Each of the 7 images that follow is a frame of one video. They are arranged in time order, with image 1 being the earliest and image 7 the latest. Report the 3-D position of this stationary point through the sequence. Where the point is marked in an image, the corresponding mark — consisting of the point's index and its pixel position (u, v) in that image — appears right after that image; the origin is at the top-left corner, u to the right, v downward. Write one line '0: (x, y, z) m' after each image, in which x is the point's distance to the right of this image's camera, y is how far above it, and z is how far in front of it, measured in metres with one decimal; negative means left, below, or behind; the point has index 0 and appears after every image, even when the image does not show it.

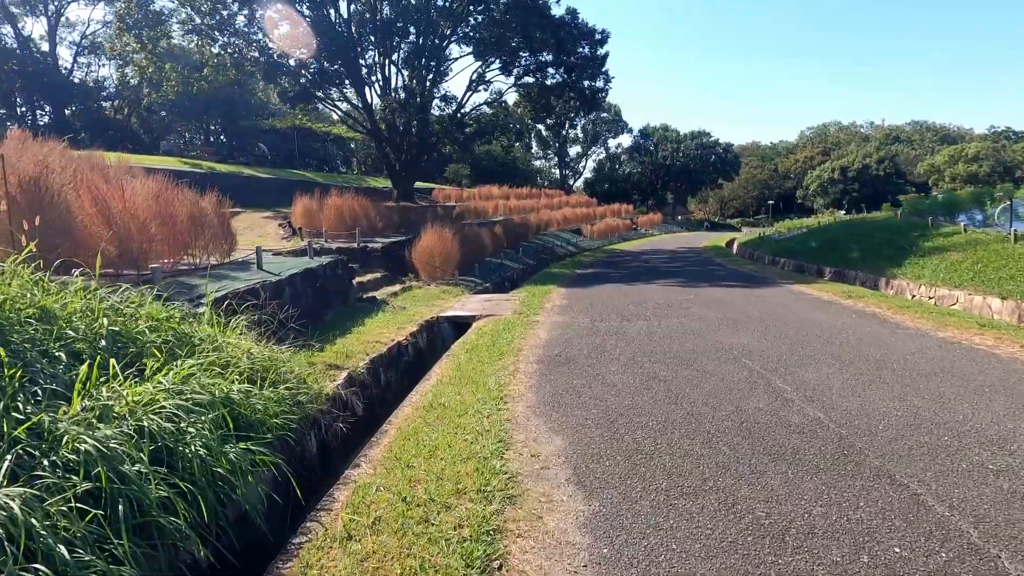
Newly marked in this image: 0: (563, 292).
0: (+1.2, -0.1, +13.1) m
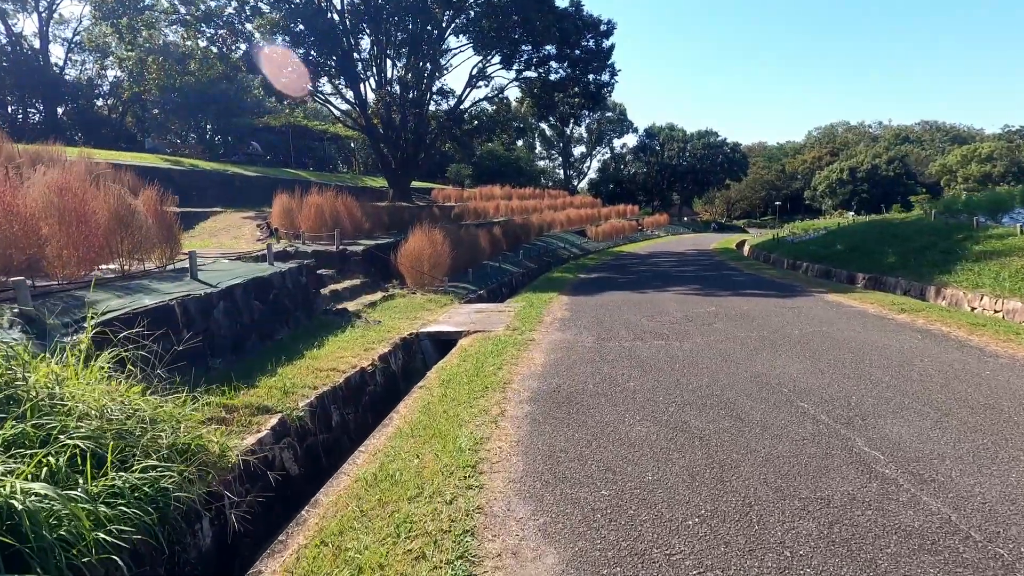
0: (+1.1, -0.3, +11.6) m
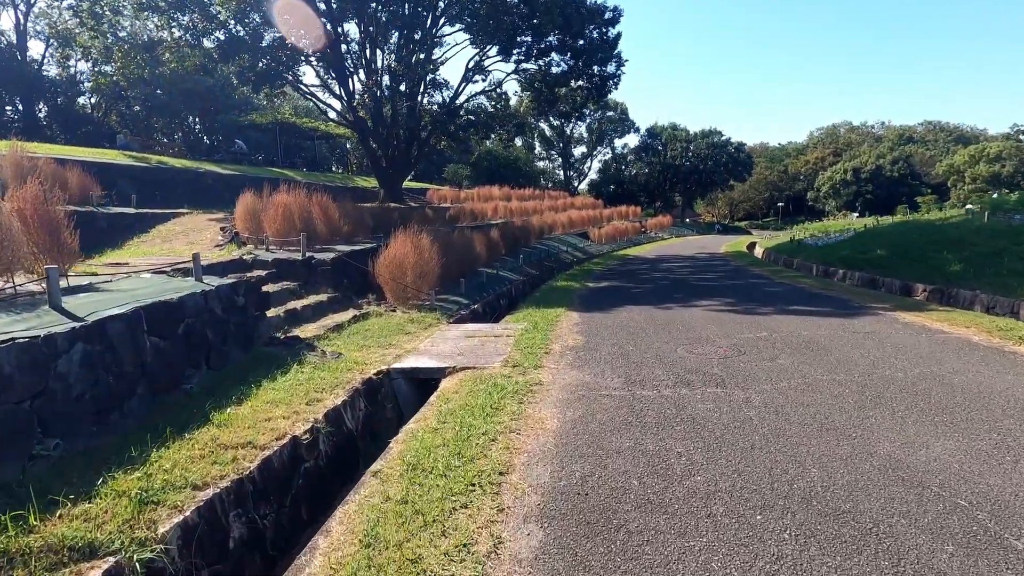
0: (+1.1, -0.6, +9.7) m
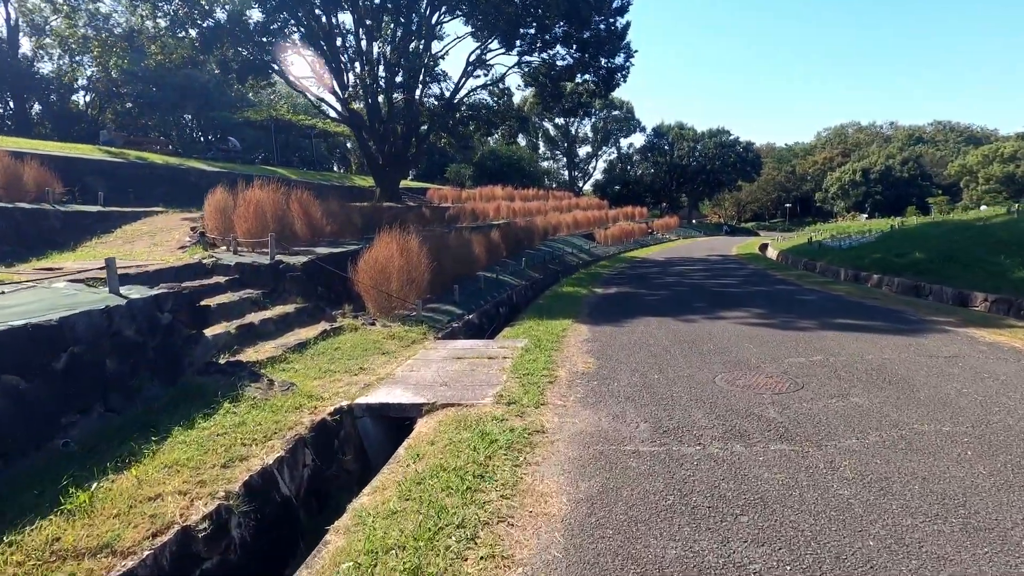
0: (+1.1, -0.7, +8.2) m
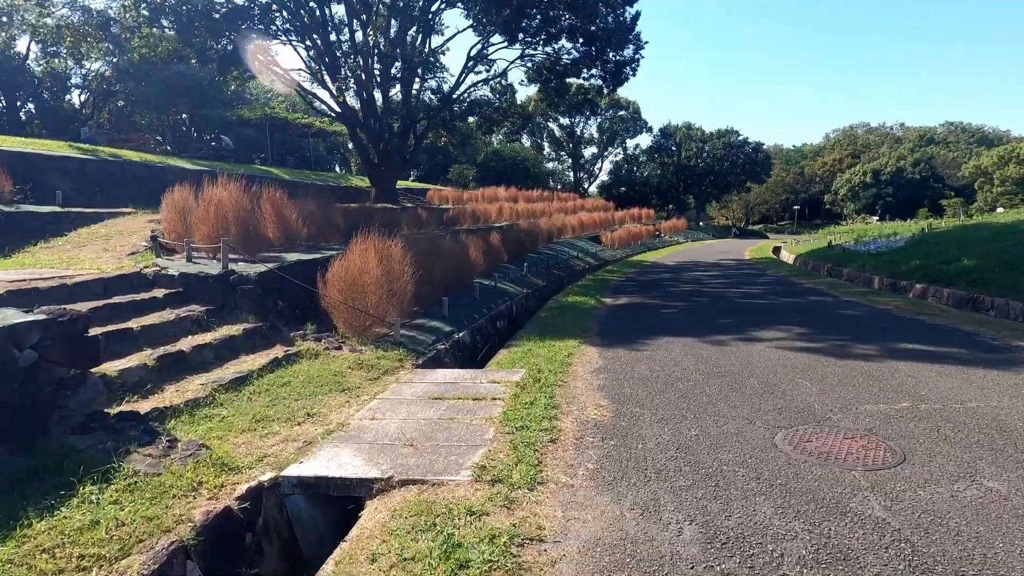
0: (+1.0, -1.0, +6.8) m
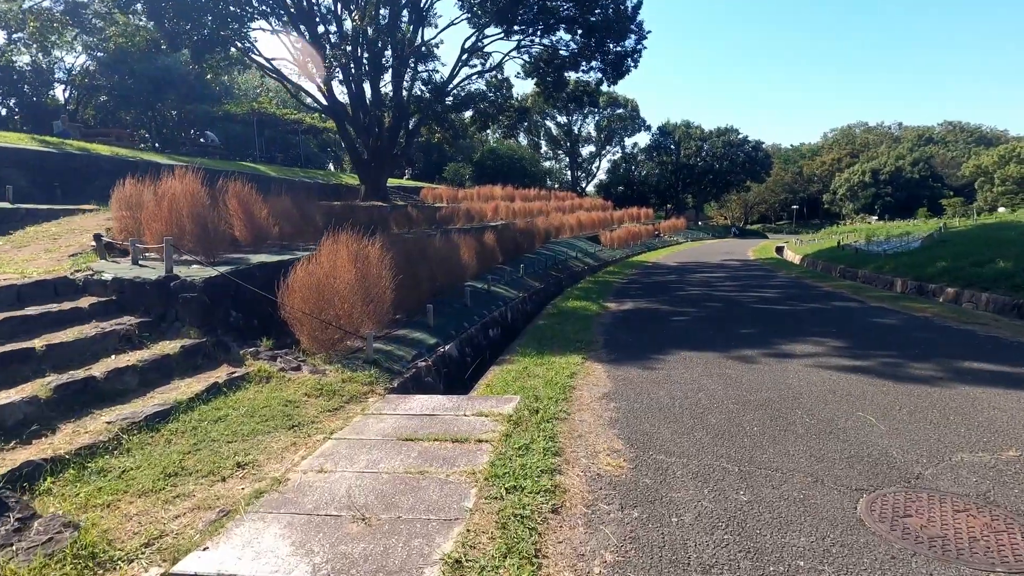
0: (+0.9, -1.1, +5.7) m
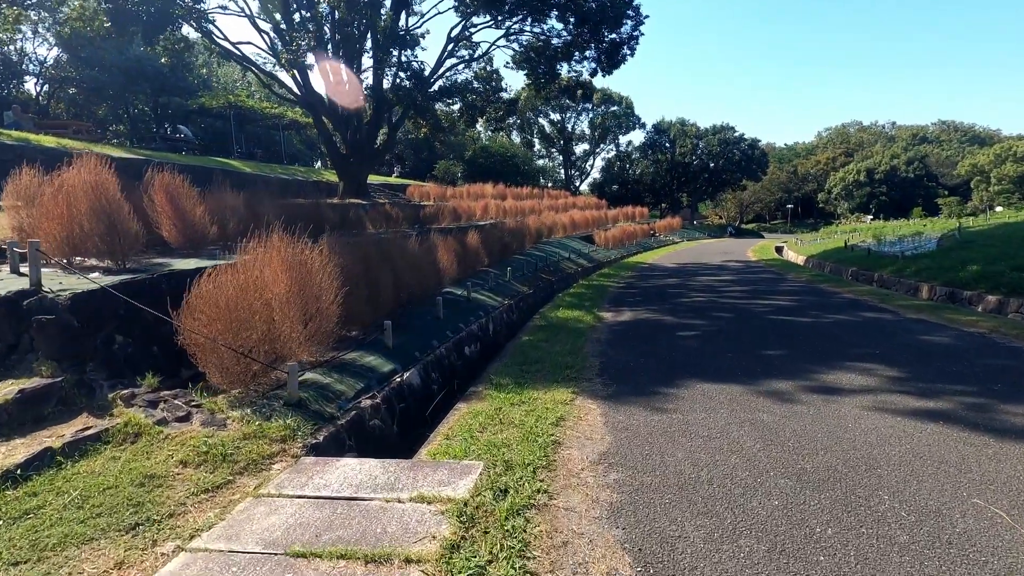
0: (+0.7, -1.2, +4.2) m
